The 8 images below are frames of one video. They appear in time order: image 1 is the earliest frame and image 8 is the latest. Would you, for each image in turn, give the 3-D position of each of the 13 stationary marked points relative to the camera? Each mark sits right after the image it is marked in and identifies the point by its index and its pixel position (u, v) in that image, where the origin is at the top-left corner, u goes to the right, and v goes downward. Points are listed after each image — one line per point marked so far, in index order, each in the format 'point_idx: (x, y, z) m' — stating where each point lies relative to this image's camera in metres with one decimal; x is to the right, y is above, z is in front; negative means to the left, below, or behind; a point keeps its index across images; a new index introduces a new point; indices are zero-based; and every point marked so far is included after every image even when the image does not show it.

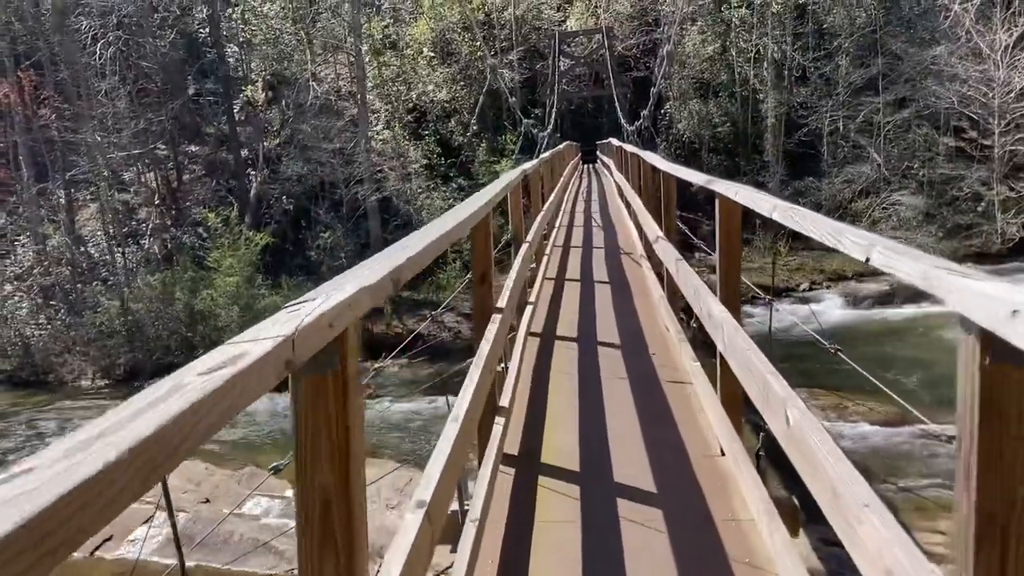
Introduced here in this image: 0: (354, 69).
0: (-3.6, +5.1, +19.5) m
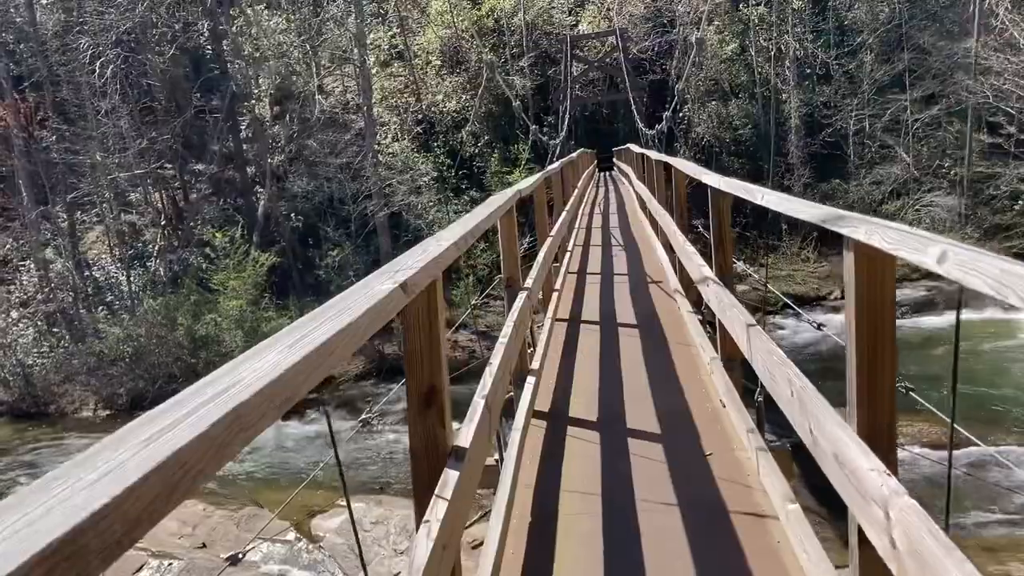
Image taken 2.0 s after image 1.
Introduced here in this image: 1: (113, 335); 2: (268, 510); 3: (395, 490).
0: (-3.4, +4.7, +18.8) m
1: (-7.7, -0.9, +16.3) m
2: (-3.0, -2.7, +10.2) m
3: (-1.5, -2.5, +10.5) m
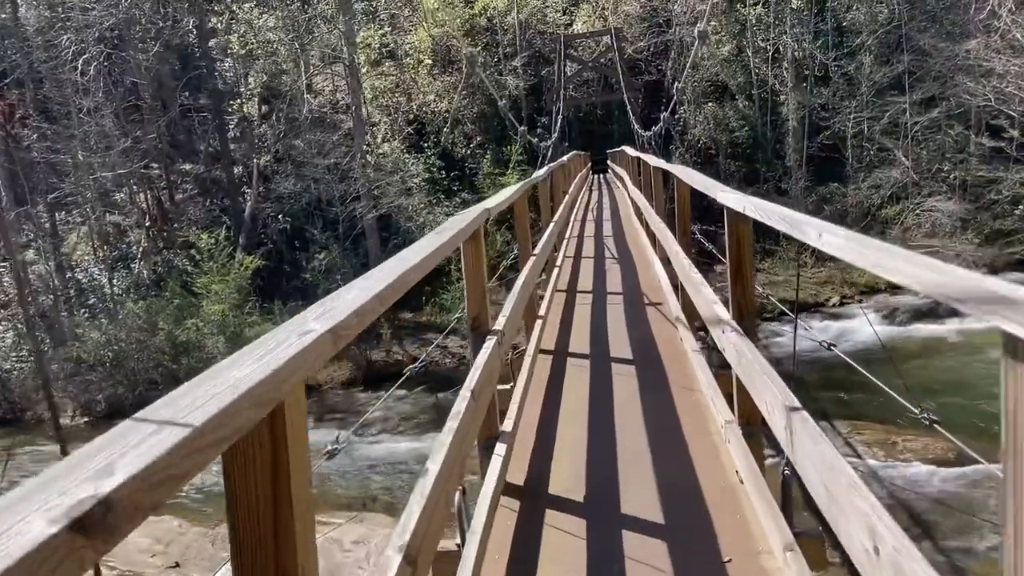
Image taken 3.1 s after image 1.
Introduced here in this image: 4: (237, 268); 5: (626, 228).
0: (-3.5, +4.6, +18.3) m
1: (-7.9, -1.0, +15.8) m
2: (-3.1, -2.8, +9.7) m
3: (-1.6, -2.6, +10.1) m
4: (-5.8, +0.4, +17.7) m
5: (+1.0, +0.5, +7.7) m
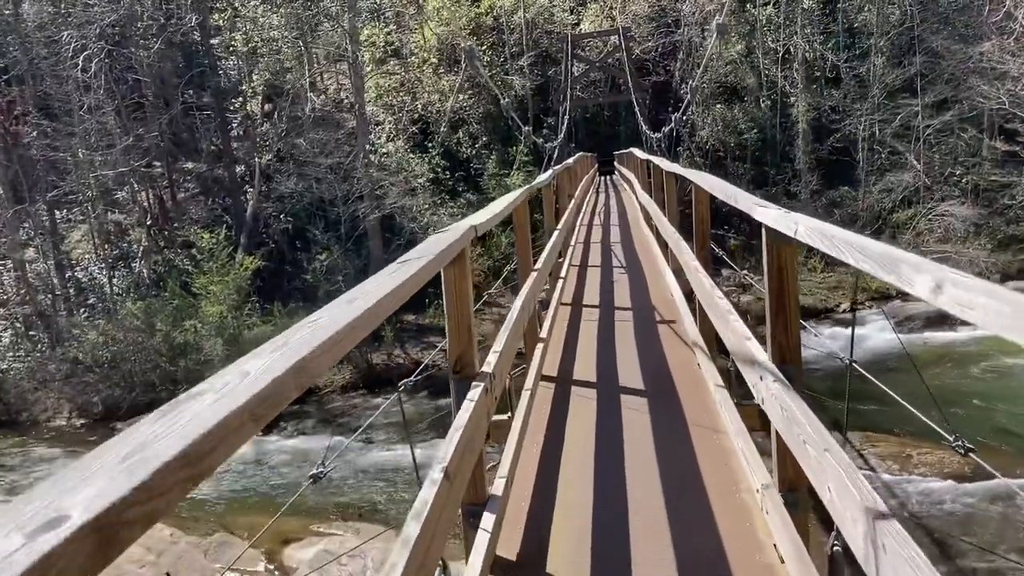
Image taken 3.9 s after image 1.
0: (-3.4, +4.5, +18.1) m
1: (-7.8, -1.0, +15.5) m
2: (-3.1, -2.8, +9.5) m
3: (-1.6, -2.7, +9.8) m
4: (-5.7, +0.4, +17.4) m
5: (+1.1, +0.5, +7.4) m
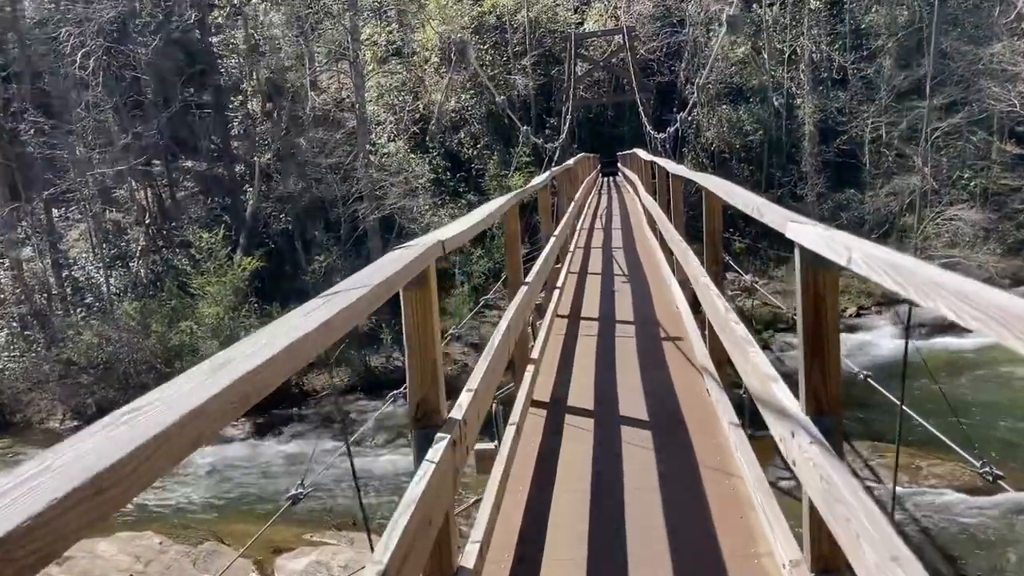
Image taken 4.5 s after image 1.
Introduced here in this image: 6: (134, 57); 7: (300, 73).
0: (-3.4, +4.5, +17.8) m
1: (-7.8, -1.0, +15.3) m
2: (-3.1, -2.8, +9.2) m
3: (-1.6, -2.7, +9.5) m
4: (-5.7, +0.4, +17.2) m
5: (+1.1, +0.4, +7.1) m
6: (-8.9, +5.5, +19.7) m
7: (-4.9, +5.0, +19.5) m
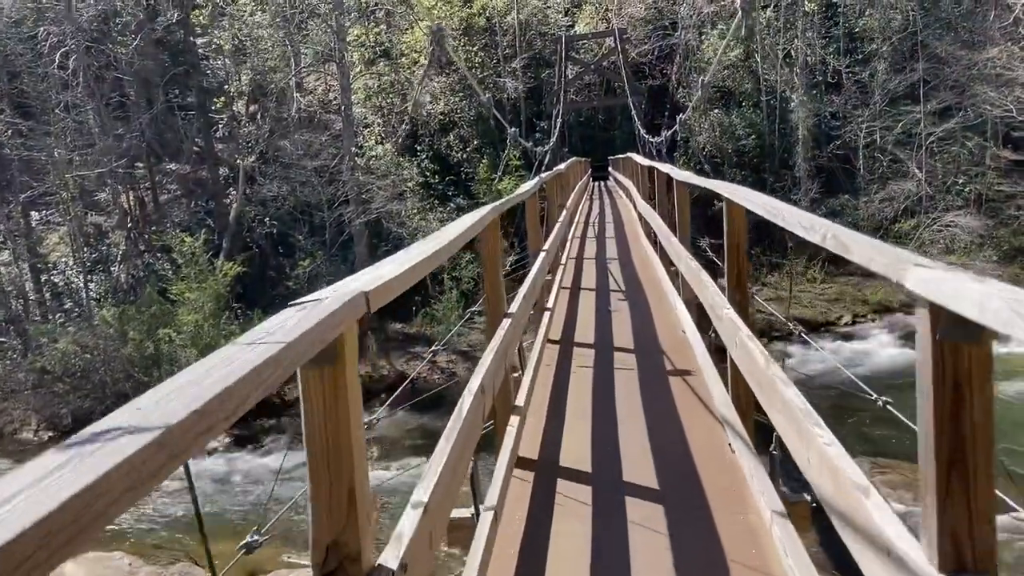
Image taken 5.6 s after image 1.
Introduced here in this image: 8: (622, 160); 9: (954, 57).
0: (-3.6, +4.4, +17.4) m
1: (-8.0, -1.1, +14.8) m
2: (-3.2, -2.9, +8.8) m
3: (-1.7, -2.8, +9.1) m
4: (-5.9, +0.3, +16.7) m
5: (+1.0, +0.3, +6.8) m
6: (-9.1, +5.3, +19.2) m
7: (-5.2, +4.9, +19.1) m
8: (+1.9, +2.3, +14.9) m
9: (+9.8, +5.1, +18.6) m
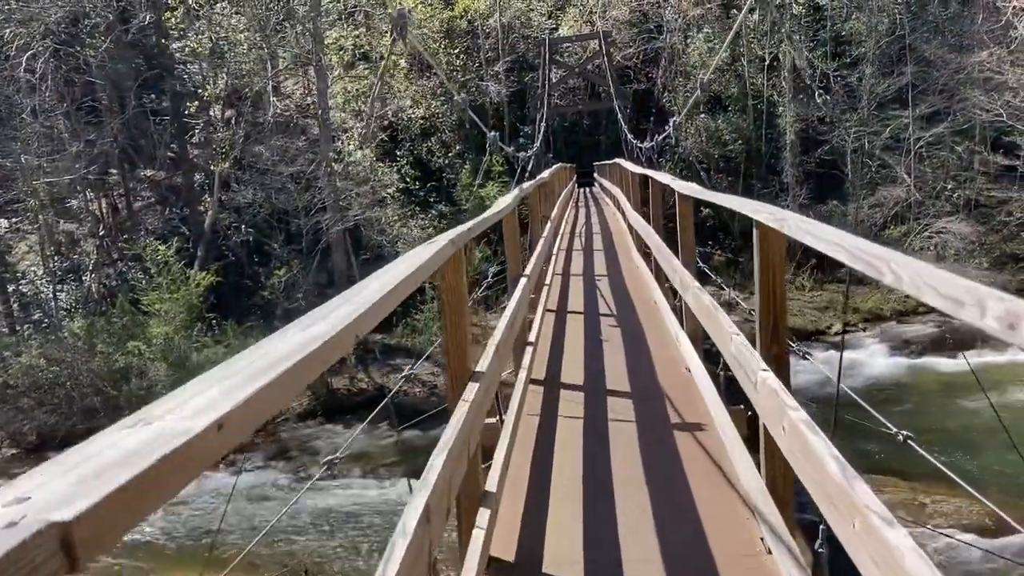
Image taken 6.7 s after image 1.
0: (-3.9, +4.2, +16.9) m
1: (-8.3, -1.3, +14.2) m
2: (-3.4, -3.1, +8.2) m
3: (-1.9, -3.0, +8.6) m
4: (-6.3, +0.1, +16.2) m
5: (+0.8, +0.2, +6.3) m
6: (-9.5, +5.1, +18.6) m
7: (-5.6, +4.7, +18.6) m
8: (+1.6, +2.1, +14.4) m
9: (+9.5, +5.0, +18.4) m
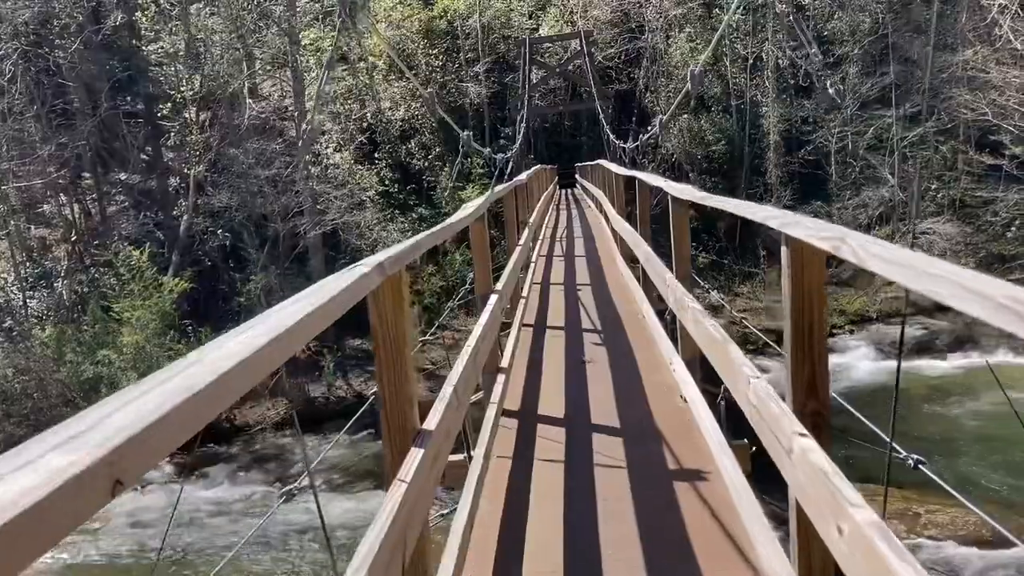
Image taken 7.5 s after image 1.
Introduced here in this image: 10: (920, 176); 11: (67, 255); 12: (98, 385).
0: (-4.3, +4.1, +16.5) m
1: (-8.6, -1.4, +13.7) m
2: (-3.6, -3.2, +7.8) m
3: (-2.1, -3.0, +8.3) m
4: (-6.6, 0.0, +15.7) m
5: (+0.7, +0.2, +6.0) m
6: (-10.0, +4.9, +18.1) m
7: (-6.0, +4.5, +18.2) m
8: (+1.3, +2.0, +14.2) m
9: (+9.0, +5.0, +18.2) m
10: (+8.5, +2.3, +17.3) m
11: (-9.5, +0.7, +17.8) m
12: (-6.8, -1.6, +13.7) m
